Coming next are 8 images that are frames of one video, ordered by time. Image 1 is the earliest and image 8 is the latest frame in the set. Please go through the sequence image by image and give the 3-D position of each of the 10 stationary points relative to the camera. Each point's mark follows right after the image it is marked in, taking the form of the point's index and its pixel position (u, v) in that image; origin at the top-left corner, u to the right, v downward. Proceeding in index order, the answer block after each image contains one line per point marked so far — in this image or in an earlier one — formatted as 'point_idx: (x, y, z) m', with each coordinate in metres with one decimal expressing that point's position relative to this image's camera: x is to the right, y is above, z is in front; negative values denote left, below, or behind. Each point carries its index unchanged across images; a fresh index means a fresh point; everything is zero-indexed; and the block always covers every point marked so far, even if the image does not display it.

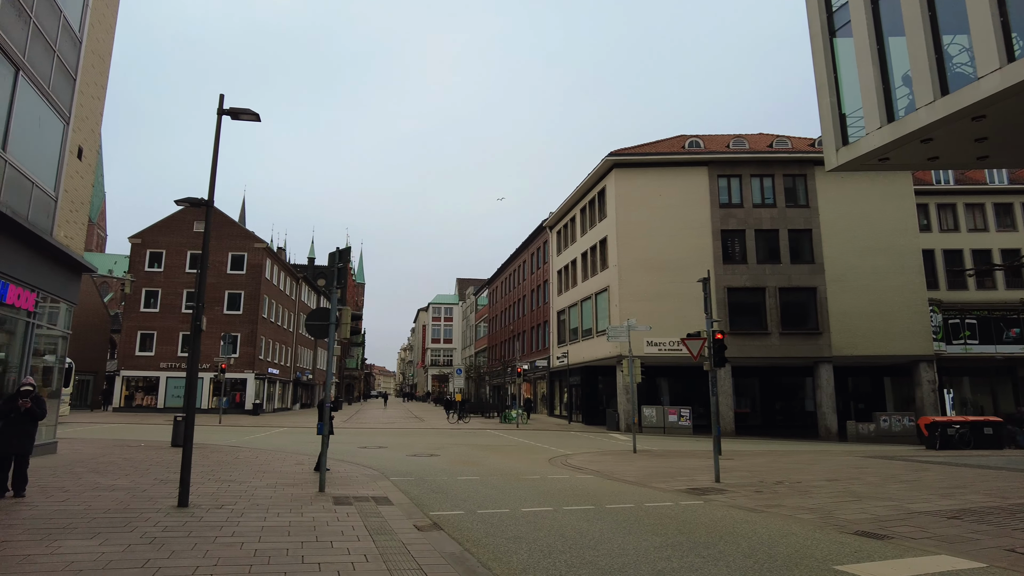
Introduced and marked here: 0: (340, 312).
0: (-2.7, -0.4, +10.6) m
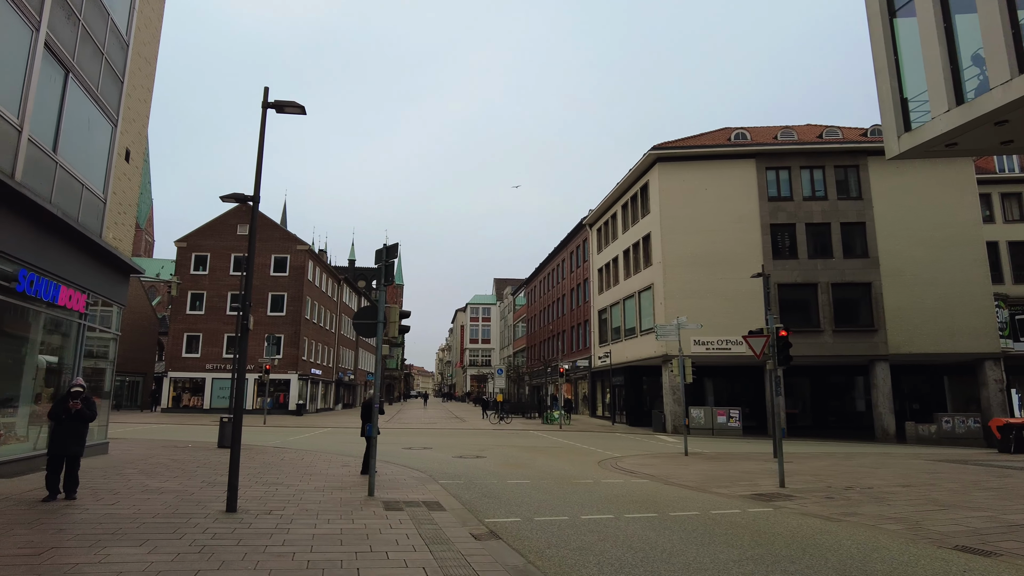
0: (-1.9, -0.3, +10.3) m
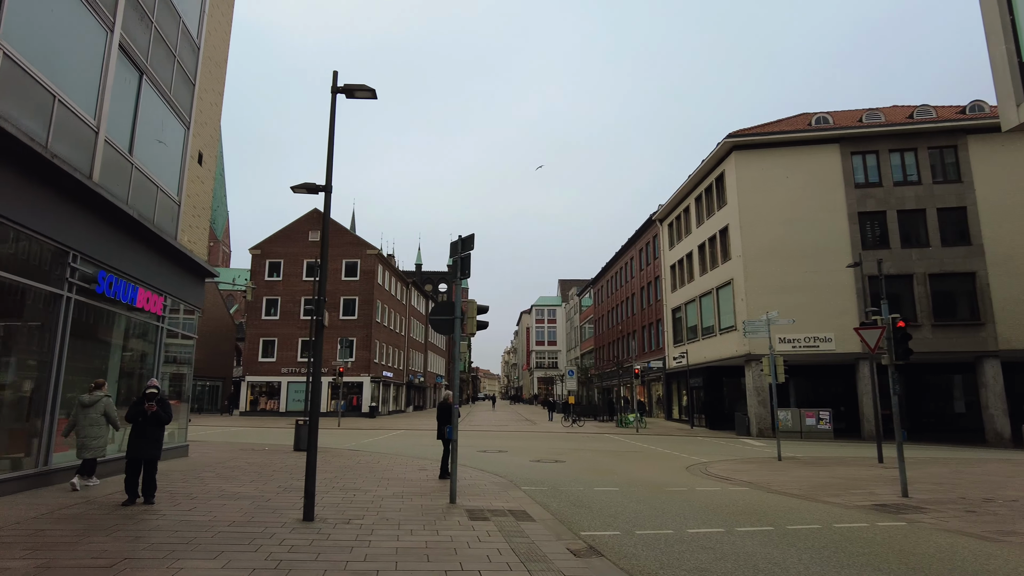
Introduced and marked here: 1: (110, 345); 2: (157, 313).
0: (-0.7, -0.3, +9.7) m
1: (-7.4, -1.1, +12.1) m
2: (-7.3, -0.5, +13.5) m
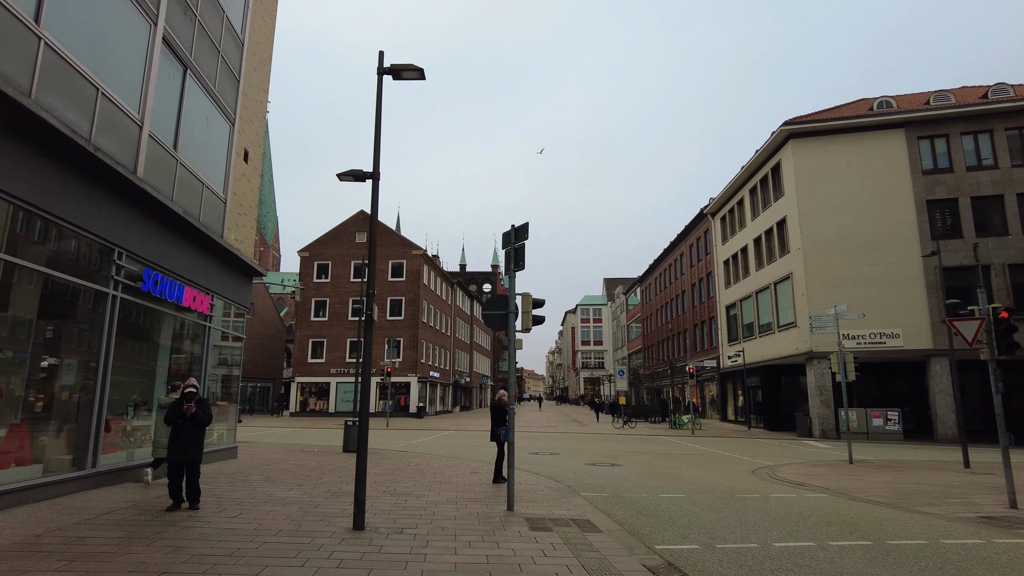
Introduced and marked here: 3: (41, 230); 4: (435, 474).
0: (+0.1, -0.1, +9.1) m
1: (-6.4, -1.1, +11.9) m
2: (-6.2, -0.5, +13.3) m
3: (-6.0, +0.7, +8.4) m
4: (-1.4, -3.4, +11.9) m
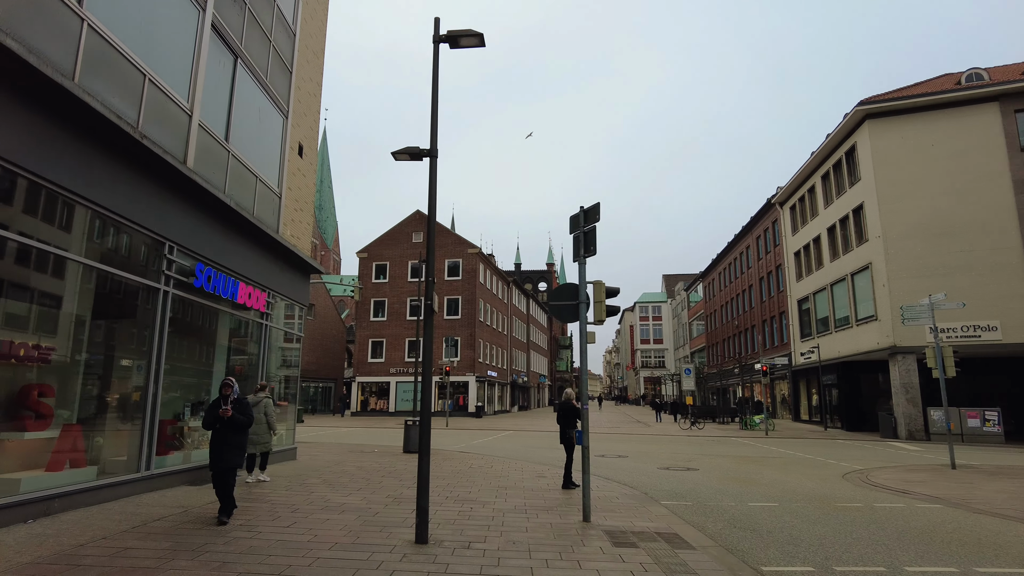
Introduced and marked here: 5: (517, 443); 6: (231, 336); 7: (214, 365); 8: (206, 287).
0: (+1.0, 0.0, +8.2) m
1: (-5.3, -1.1, +11.6) m
2: (-5.0, -0.4, +13.0) m
3: (-5.1, +0.8, +8.1) m
4: (-0.2, -3.2, +11.2) m
5: (+0.1, -4.6, +19.5) m
6: (-5.2, -0.9, +12.1) m
7: (-5.3, -1.4, +11.7) m
8: (-4.9, 0.0, +10.7) m
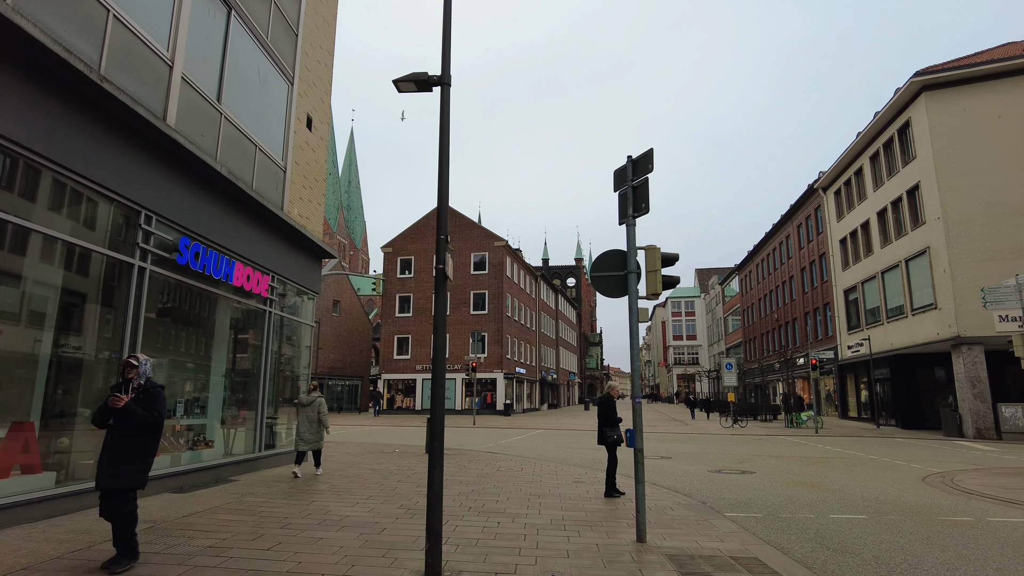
0: (+1.4, +0.4, +6.7) m
1: (-4.8, -0.8, +10.4) m
2: (-4.4, -0.1, +11.7) m
3: (-4.8, +1.0, +6.8) m
4: (+0.3, -2.9, +9.8) m
5: (+1.0, -4.2, +18.0) m
6: (-4.7, -0.6, +10.9) m
7: (-4.8, -1.1, +10.4) m
8: (-4.5, +0.3, +9.4) m
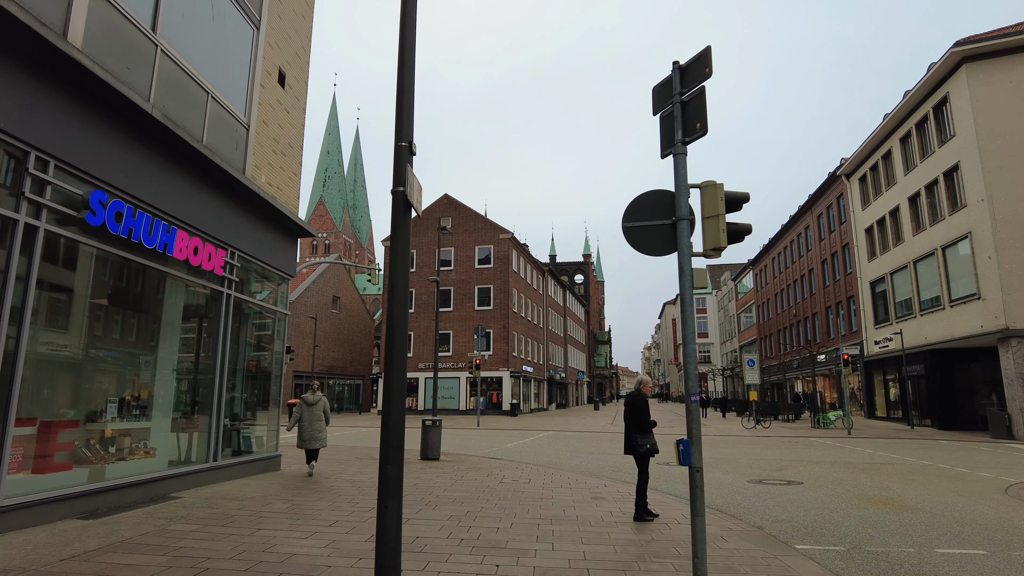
0: (+1.4, +0.7, +4.9) m
1: (-4.7, -0.4, +8.6) m
2: (-4.3, +0.2, +9.9) m
3: (-4.8, +1.4, +5.0) m
4: (+0.3, -2.6, +7.9) m
5: (+1.1, -3.9, +16.2) m
6: (-4.6, -0.3, +9.1) m
7: (-4.7, -0.8, +8.6) m
8: (-4.4, +0.6, +7.6) m
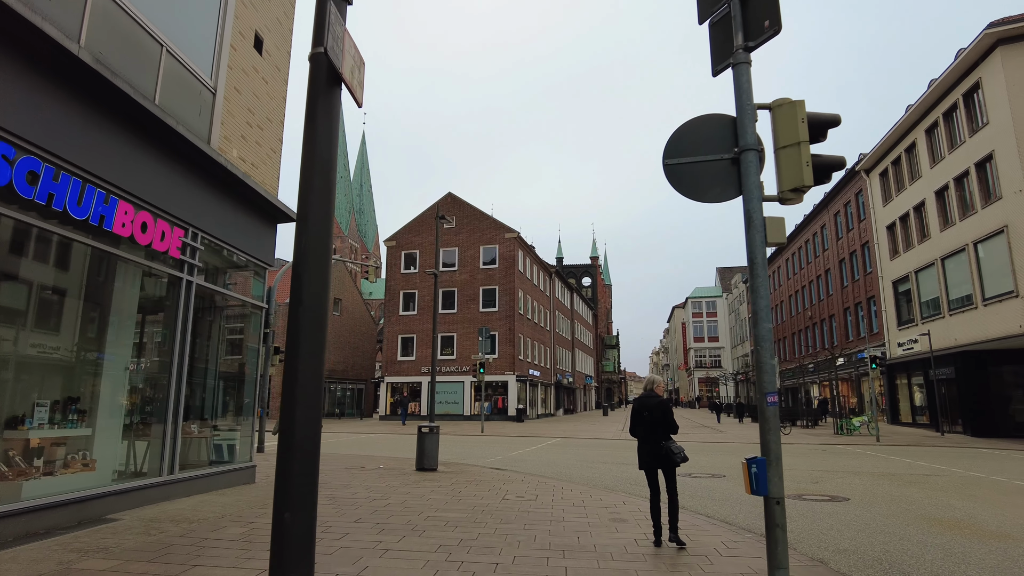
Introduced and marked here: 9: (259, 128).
0: (+1.4, +0.9, +3.5) m
1: (-4.7, -0.3, +7.3) m
2: (-4.3, +0.4, +8.6) m
3: (-4.8, +1.6, +3.8) m
4: (+0.4, -2.4, +6.6) m
5: (+1.3, -3.8, +14.8) m
6: (-4.5, -0.1, +7.8) m
7: (-4.7, -0.6, +7.3) m
8: (-4.4, +0.8, +6.3) m
9: (-4.0, +2.5, +10.3) m
